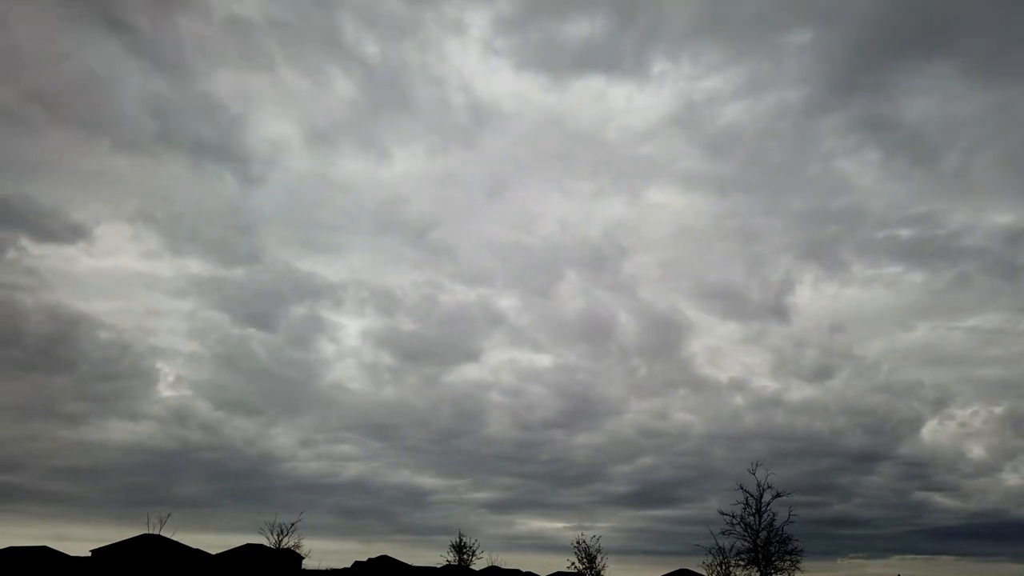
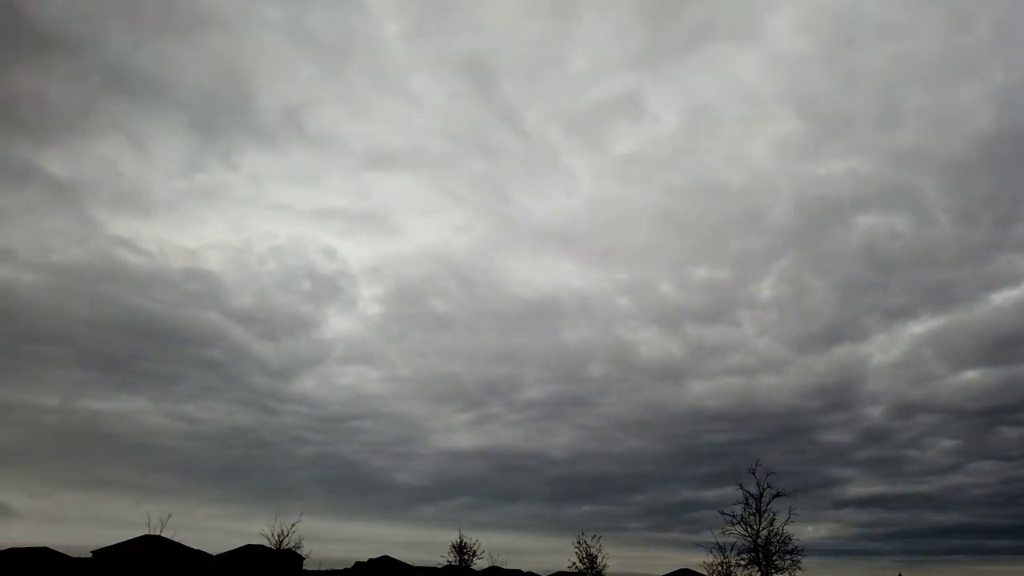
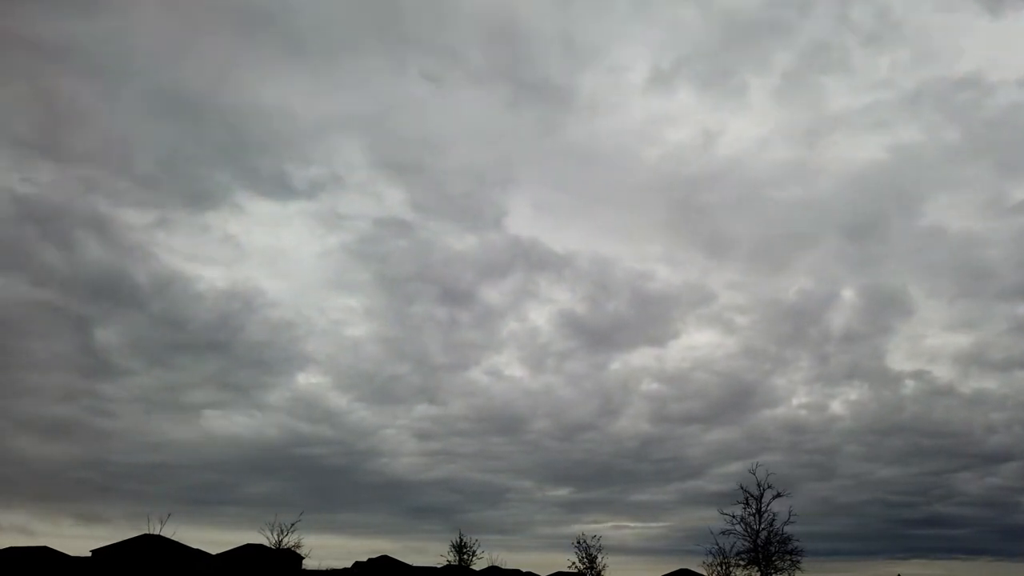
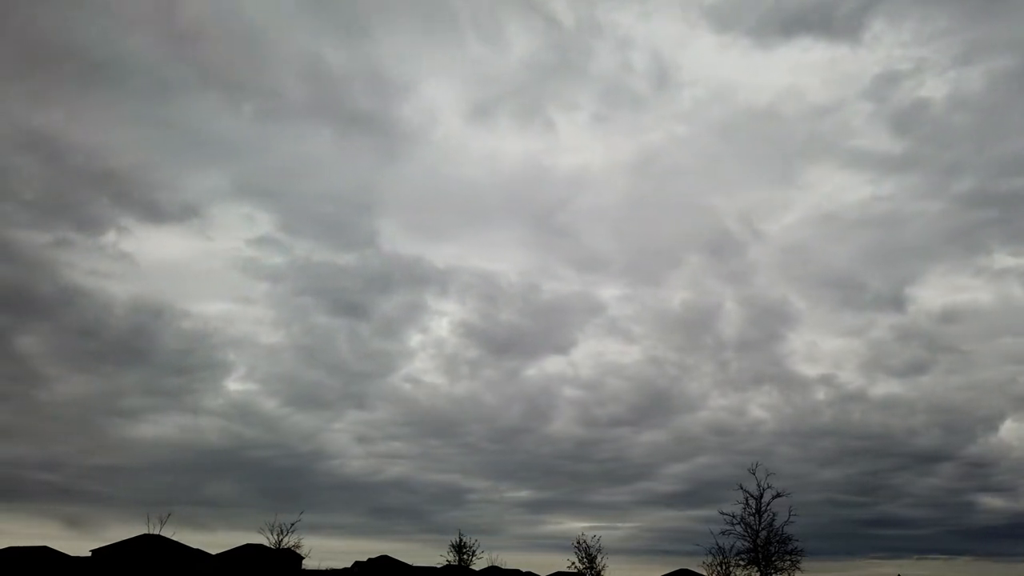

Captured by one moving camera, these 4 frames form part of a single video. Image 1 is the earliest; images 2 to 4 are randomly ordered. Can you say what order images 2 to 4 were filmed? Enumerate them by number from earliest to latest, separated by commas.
4, 3, 2
